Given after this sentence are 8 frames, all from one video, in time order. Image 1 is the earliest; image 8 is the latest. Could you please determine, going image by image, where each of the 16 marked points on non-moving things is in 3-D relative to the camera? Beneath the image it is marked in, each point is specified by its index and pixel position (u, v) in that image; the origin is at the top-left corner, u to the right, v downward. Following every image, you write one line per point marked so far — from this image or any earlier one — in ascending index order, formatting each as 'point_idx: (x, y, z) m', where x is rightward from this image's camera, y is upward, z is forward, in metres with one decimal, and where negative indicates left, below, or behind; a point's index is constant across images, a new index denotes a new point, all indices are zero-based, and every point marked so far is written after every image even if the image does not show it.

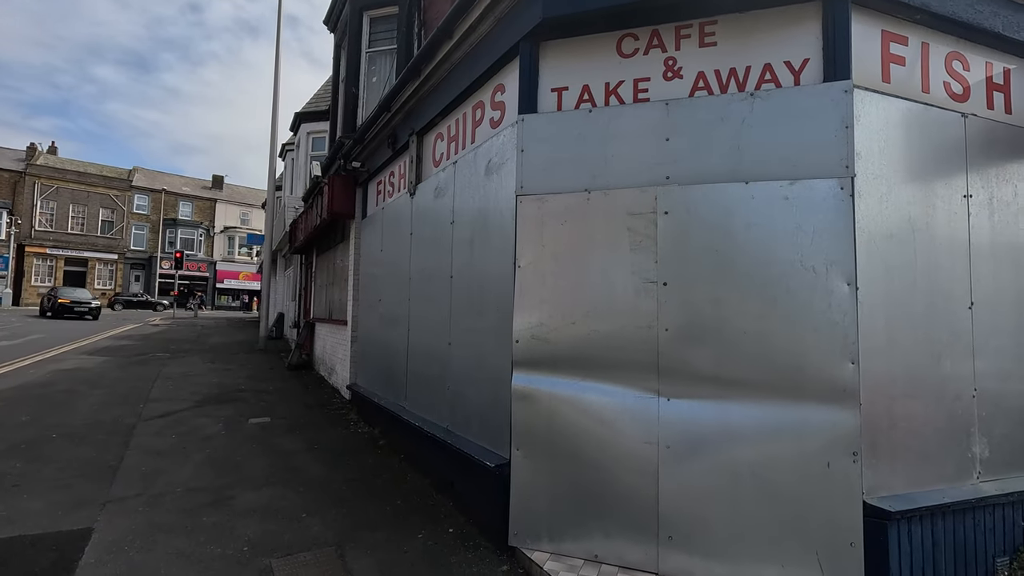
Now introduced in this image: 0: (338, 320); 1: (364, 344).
0: (-2.9, -0.6, +8.8) m
1: (-2.0, -0.8, +7.2) m
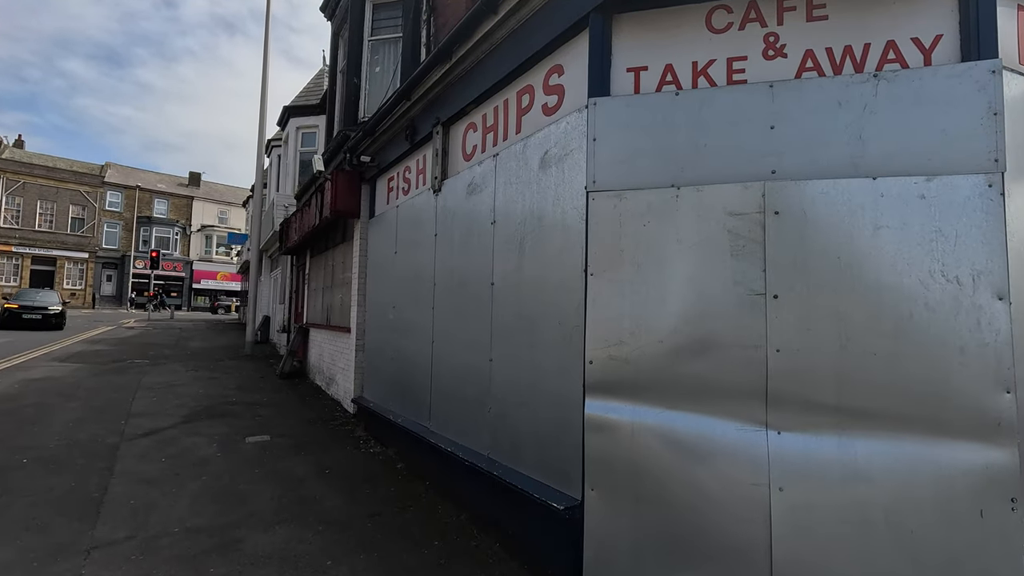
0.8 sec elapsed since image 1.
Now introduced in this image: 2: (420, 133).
0: (-2.7, -0.6, +8.2) m
1: (-1.7, -0.9, +6.6) m
2: (-1.0, +1.6, +5.5) m
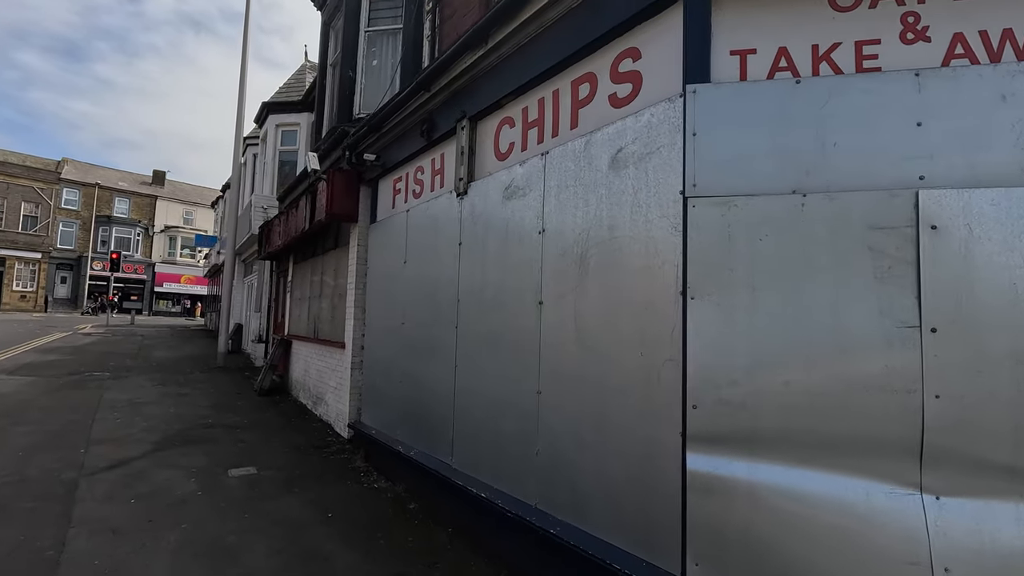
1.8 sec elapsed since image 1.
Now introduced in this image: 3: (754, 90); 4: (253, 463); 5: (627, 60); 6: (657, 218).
0: (-2.6, -0.8, +7.5) m
1: (-1.5, -1.0, +5.9) m
2: (-0.7, +1.5, +4.9) m
3: (+1.2, +0.9, +2.5) m
4: (-2.7, -1.9, +5.7) m
5: (+0.7, +1.3, +3.1) m
6: (+0.7, +0.4, +2.7) m
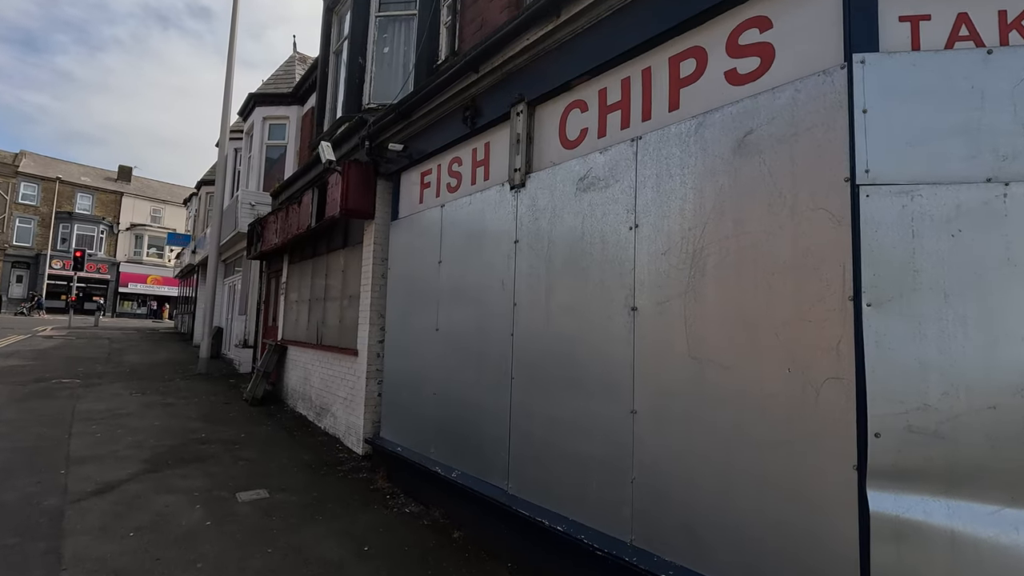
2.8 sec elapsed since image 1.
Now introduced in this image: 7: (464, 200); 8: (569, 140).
0: (-2.3, -0.8, +6.9) m
1: (-1.2, -1.0, +5.4) m
2: (-0.2, +1.4, +4.4) m
3: (+1.7, +0.9, +2.2) m
4: (-2.4, -1.9, +5.1) m
5: (+1.2, +1.3, +2.7) m
6: (+1.3, +0.3, +2.3) m
7: (-0.4, +0.8, +4.7) m
8: (+0.4, +1.0, +3.7) m
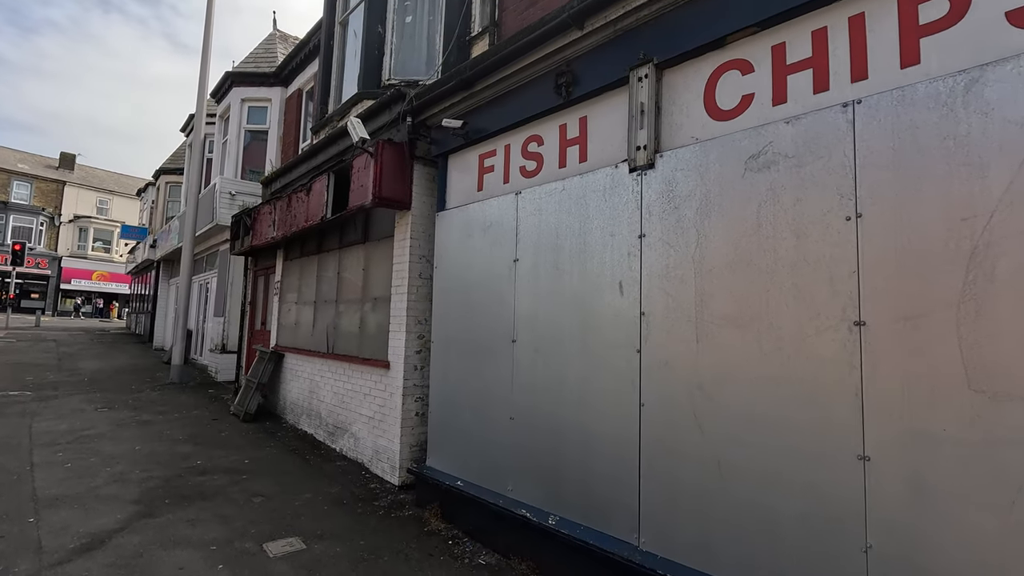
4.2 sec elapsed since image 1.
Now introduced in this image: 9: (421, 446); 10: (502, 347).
0: (-1.7, -0.8, +6.0) m
1: (-0.5, -1.0, +4.6) m
2: (+0.5, +1.4, +3.7) m
3: (+2.6, +0.9, +1.5) m
4: (-1.7, -1.9, +4.1) m
5: (+2.1, +1.3, +2.0) m
6: (+2.2, +0.3, +1.7) m
7: (+0.3, +0.7, +3.9) m
8: (+1.2, +1.0, +3.0) m
9: (-0.9, -1.6, +5.3) m
10: (-0.1, -0.5, +4.1) m
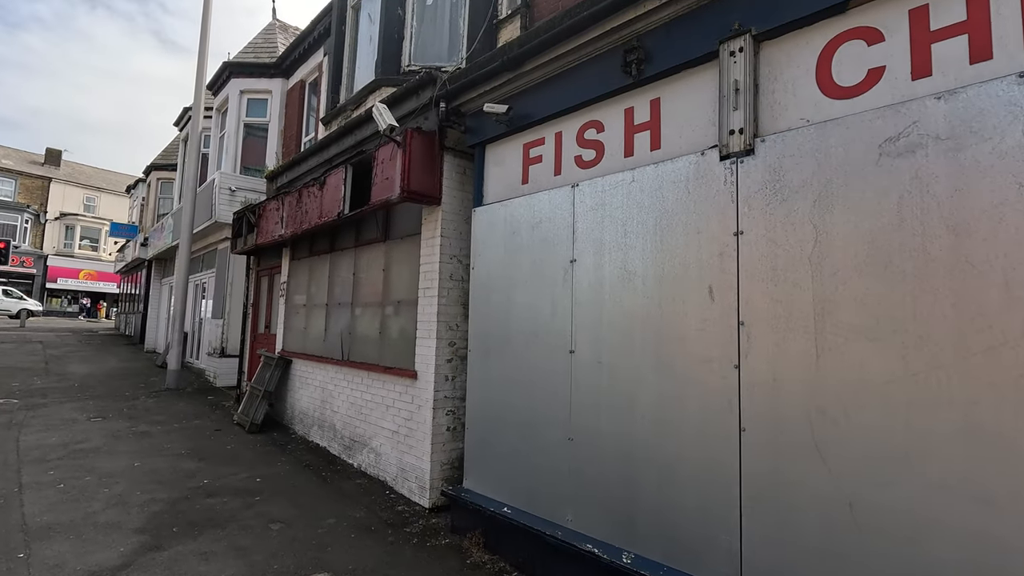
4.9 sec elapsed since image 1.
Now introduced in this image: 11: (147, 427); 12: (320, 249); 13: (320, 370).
0: (-1.4, -0.8, +5.5) m
1: (-0.1, -1.1, +4.1) m
2: (+0.9, +1.4, +3.2) m
3: (+3.0, +0.8, +1.1) m
4: (-1.3, -1.9, +3.7) m
5: (+2.5, +1.2, +1.6) m
6: (+2.6, +0.3, +1.2) m
7: (+0.7, +0.7, +3.4) m
8: (+1.6, +1.0, +2.5) m
9: (-0.5, -1.6, +4.8) m
10: (+0.3, -0.5, +3.7) m
11: (-4.9, -1.8, +7.1) m
12: (-2.5, +0.5, +7.0) m
13: (-2.4, -1.0, +6.7) m
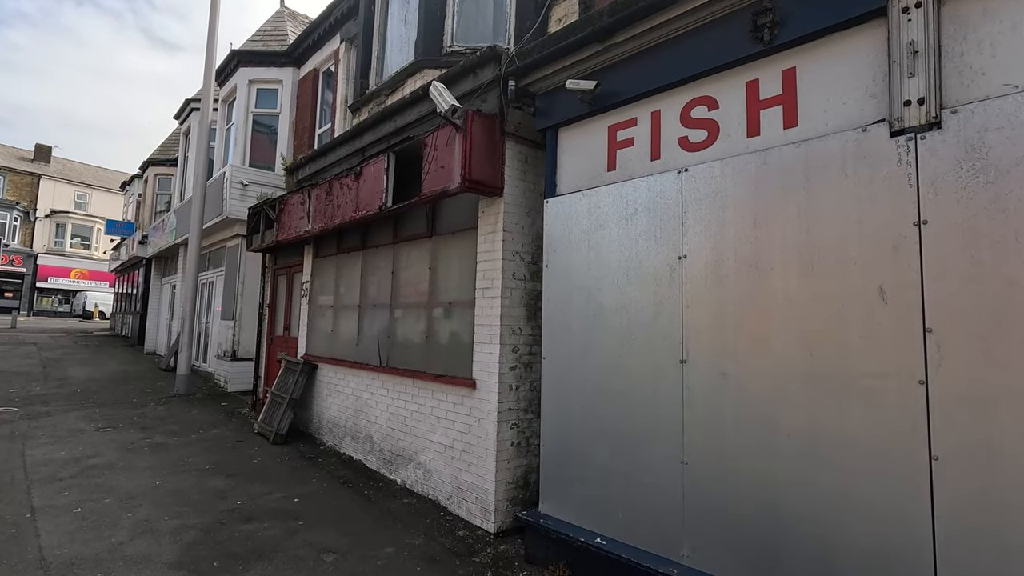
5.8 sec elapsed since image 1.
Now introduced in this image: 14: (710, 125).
0: (-0.8, -0.8, +5.0) m
1: (+0.5, -1.1, +3.6) m
2: (+1.5, +1.4, +2.8) m
3: (+3.7, +0.8, +0.7) m
4: (-0.7, -1.9, +3.2) m
5: (+3.1, +1.2, +1.2) m
6: (+3.2, +0.3, +0.8) m
7: (+1.3, +0.7, +3.0) m
8: (+2.2, +1.0, +2.1) m
9: (+0.1, -1.6, +4.4) m
10: (+0.9, -0.5, +3.2) m
11: (-4.3, -1.8, +6.6) m
12: (-2.0, +0.5, +6.5) m
13: (-1.8, -1.0, +6.2) m
14: (+1.2, +1.0, +3.2) m
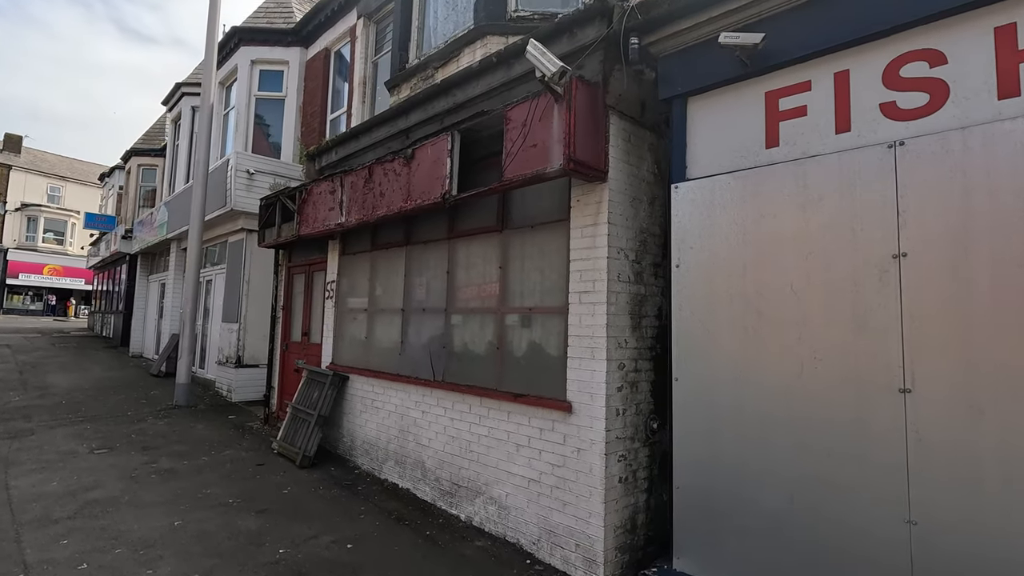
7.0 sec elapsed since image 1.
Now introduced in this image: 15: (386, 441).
0: (-0.1, -0.8, +4.2) m
1: (+1.2, -1.1, +2.9) m
2: (+2.3, +1.4, +2.1) m
3: (+4.5, +0.8, +0.1) m
4: (+0.1, -1.9, +2.4) m
5: (+4.0, +1.2, +0.5) m
6: (+4.1, +0.2, +0.2) m
7: (+2.1, +0.7, +2.3) m
8: (+3.0, +0.9, +1.4) m
9: (+0.8, -1.6, +3.6) m
10: (+1.7, -0.5, +2.5) m
11: (-3.7, -1.9, +5.7) m
12: (-1.3, +0.5, +5.7) m
13: (-1.2, -1.0, +5.4) m
14: (+2.0, +0.9, +2.5) m
15: (-1.3, -1.5, +5.4) m
